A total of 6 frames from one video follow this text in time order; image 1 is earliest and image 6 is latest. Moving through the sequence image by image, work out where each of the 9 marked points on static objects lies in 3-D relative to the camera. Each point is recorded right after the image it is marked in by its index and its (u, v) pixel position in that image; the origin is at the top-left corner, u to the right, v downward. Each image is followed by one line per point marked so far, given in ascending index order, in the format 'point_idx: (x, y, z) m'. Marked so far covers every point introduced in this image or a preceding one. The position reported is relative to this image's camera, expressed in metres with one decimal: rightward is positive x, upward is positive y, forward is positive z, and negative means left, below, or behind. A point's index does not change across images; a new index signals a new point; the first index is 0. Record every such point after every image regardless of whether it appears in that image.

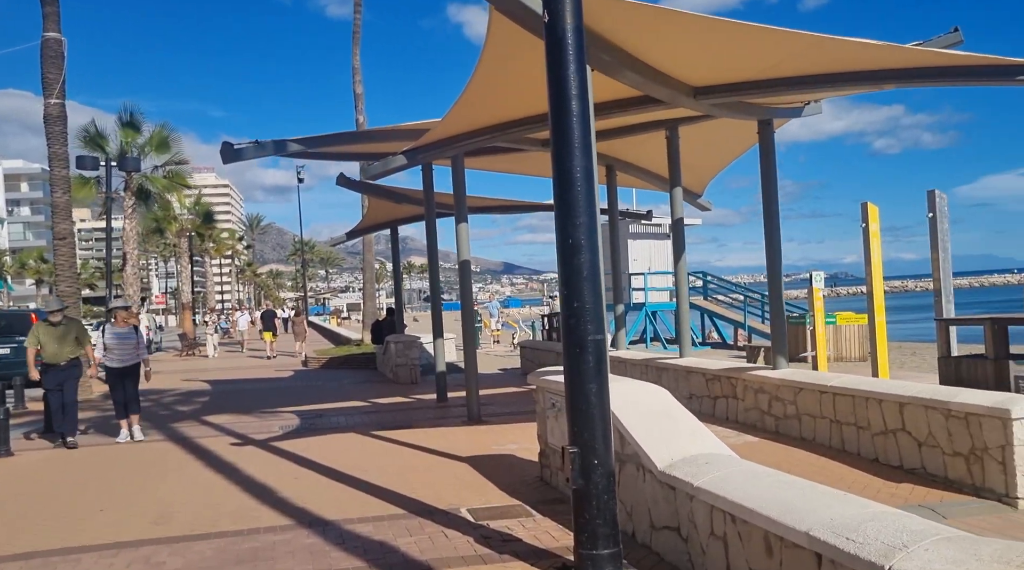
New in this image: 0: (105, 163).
0: (-9.5, +2.8, +19.3) m
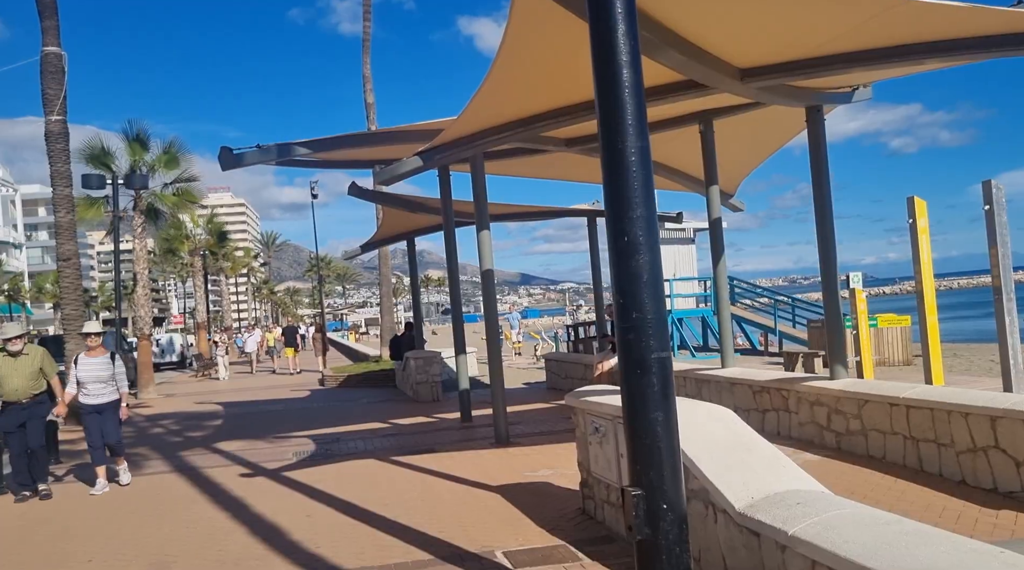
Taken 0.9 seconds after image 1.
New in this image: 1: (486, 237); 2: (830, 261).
0: (-9.1, +2.3, +18.7) m
1: (-0.3, +0.6, +9.8) m
2: (+3.1, +0.2, +7.9) m
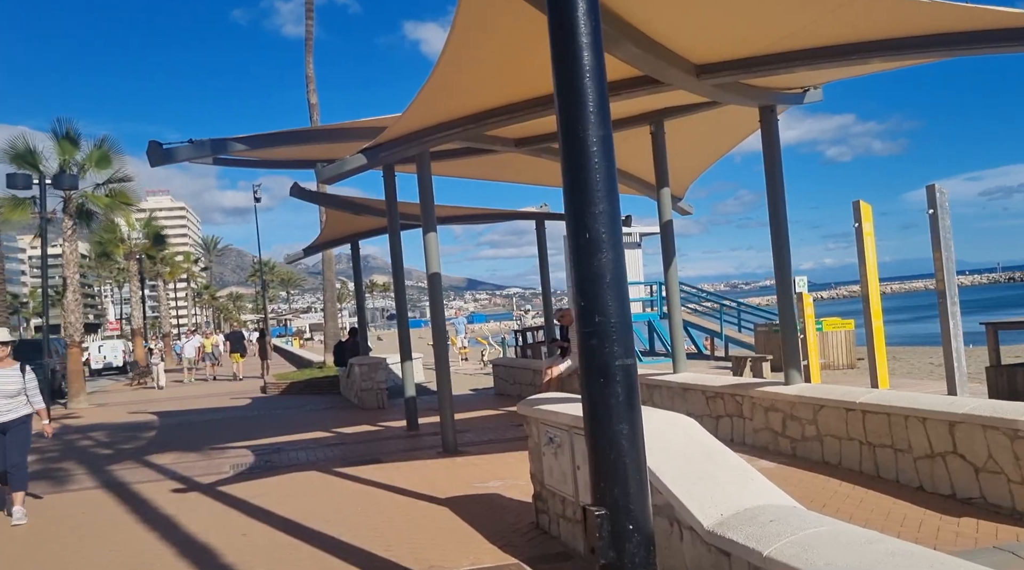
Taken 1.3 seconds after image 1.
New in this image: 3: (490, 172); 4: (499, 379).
0: (-10.2, +2.2, +17.8) m
1: (-0.9, +0.5, +9.4) m
2: (+2.6, +0.2, +7.8) m
3: (-0.4, +1.8, +13.0) m
4: (-0.3, -1.8, +16.3) m
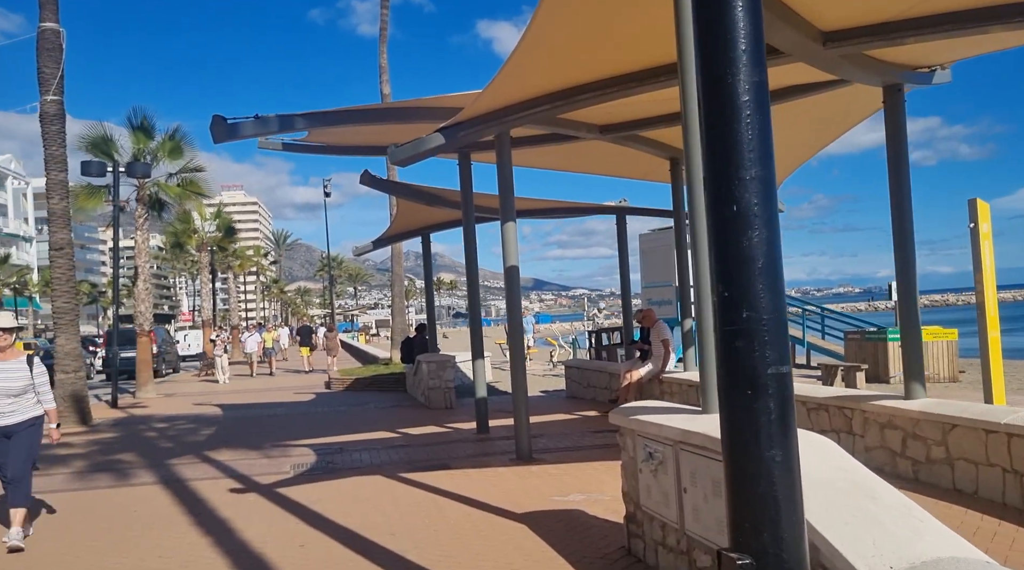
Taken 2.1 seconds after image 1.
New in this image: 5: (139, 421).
0: (-8.6, +2.5, +17.9) m
1: (0.0, +0.6, +8.8) m
2: (+3.3, +0.2, +6.9) m
3: (+0.8, +1.8, +12.3) m
4: (+1.1, -1.8, +15.6) m
5: (-6.3, -2.3, +14.0) m
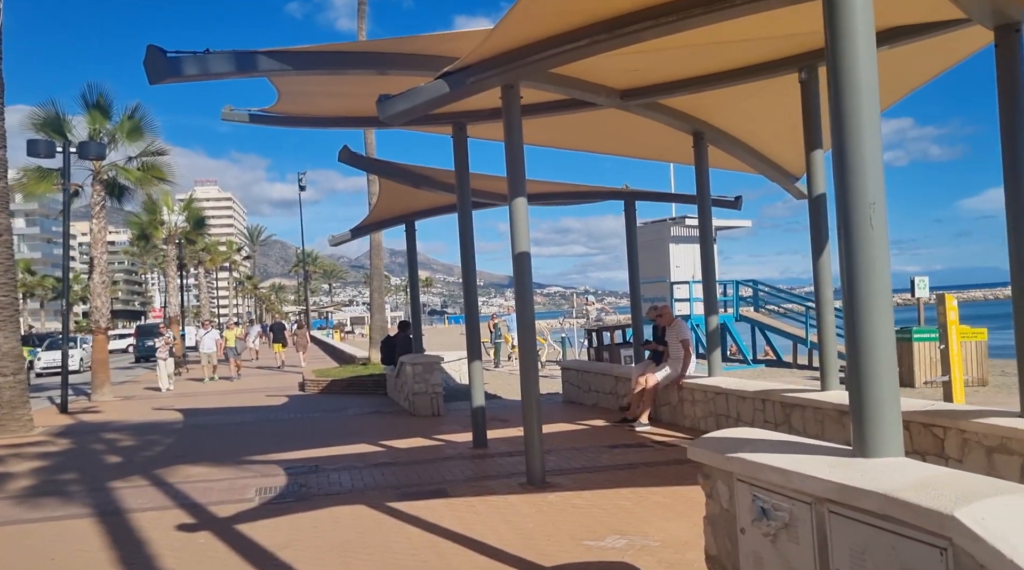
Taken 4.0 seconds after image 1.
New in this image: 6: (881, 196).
0: (-8.8, +2.6, +16.2) m
1: (+0.1, +0.7, +7.3) m
2: (+3.5, +0.3, +5.6) m
3: (+0.8, +1.9, +10.8) m
4: (+1.0, -1.7, +14.2) m
5: (-6.4, -2.2, +12.4) m
6: (+1.4, +0.3, +3.1) m
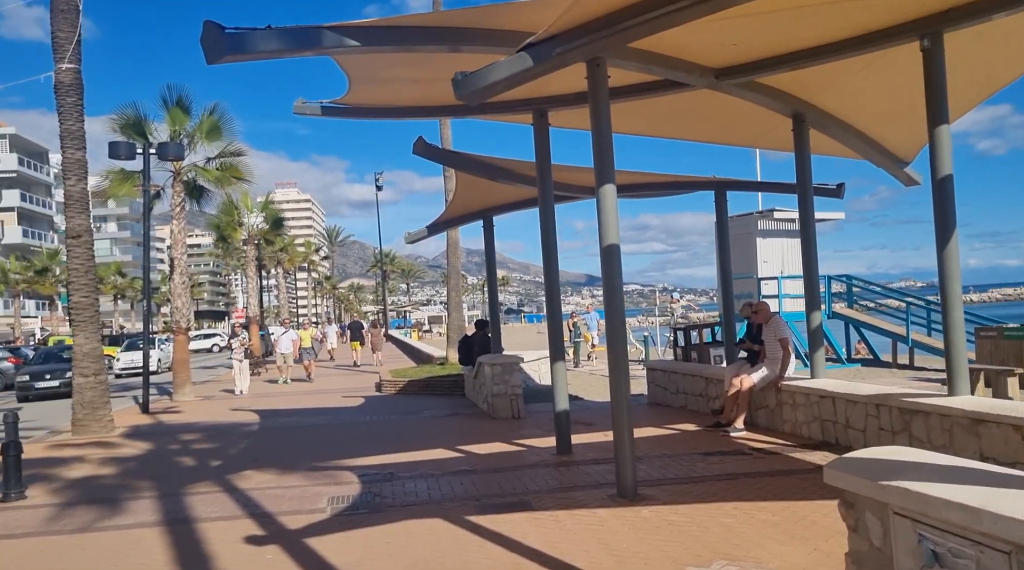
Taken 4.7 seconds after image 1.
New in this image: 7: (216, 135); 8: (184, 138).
0: (-7.3, +2.6, +16.3) m
1: (+0.8, +0.7, +6.7) m
2: (+4.0, +0.3, +4.7) m
3: (+1.8, +2.0, +10.1) m
4: (+2.3, -1.6, +13.5) m
5: (-5.2, -2.2, +12.4) m
6: (+1.7, +0.4, +2.4) m
7: (-6.6, +3.3, +18.5) m
8: (-7.2, +3.2, +18.3) m
